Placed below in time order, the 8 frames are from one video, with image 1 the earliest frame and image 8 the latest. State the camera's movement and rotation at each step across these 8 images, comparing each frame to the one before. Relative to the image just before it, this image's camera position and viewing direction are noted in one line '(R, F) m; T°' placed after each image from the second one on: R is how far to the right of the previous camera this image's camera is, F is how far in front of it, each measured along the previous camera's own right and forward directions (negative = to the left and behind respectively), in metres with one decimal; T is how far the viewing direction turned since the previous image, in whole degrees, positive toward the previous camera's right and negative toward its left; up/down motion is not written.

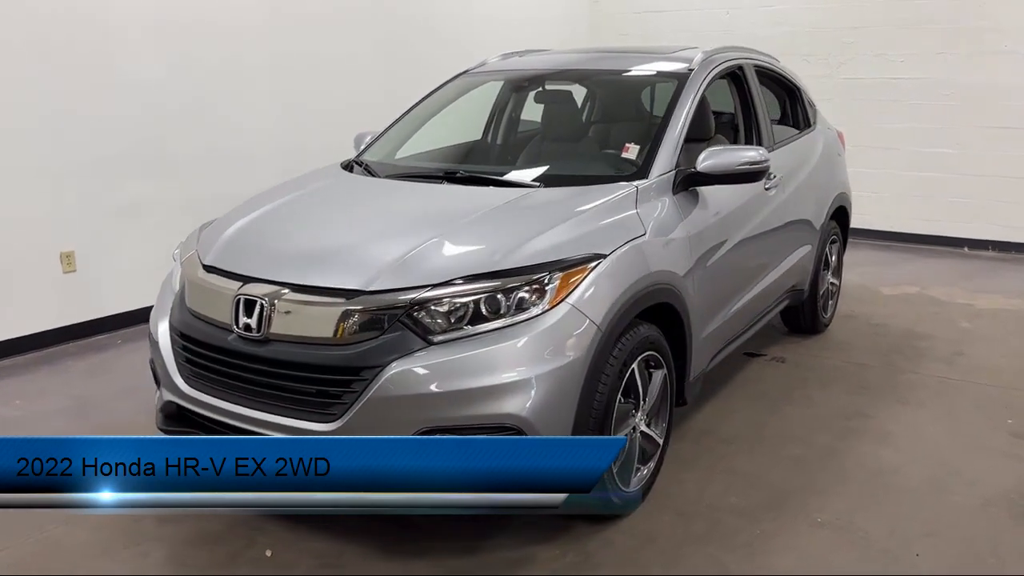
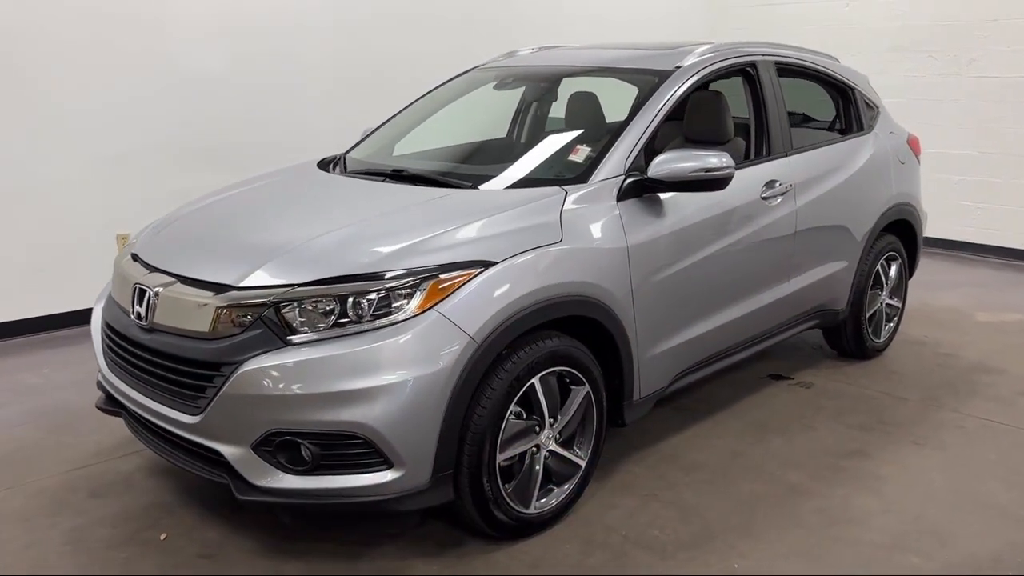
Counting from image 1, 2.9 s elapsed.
(+0.7, +0.2) m; -11°
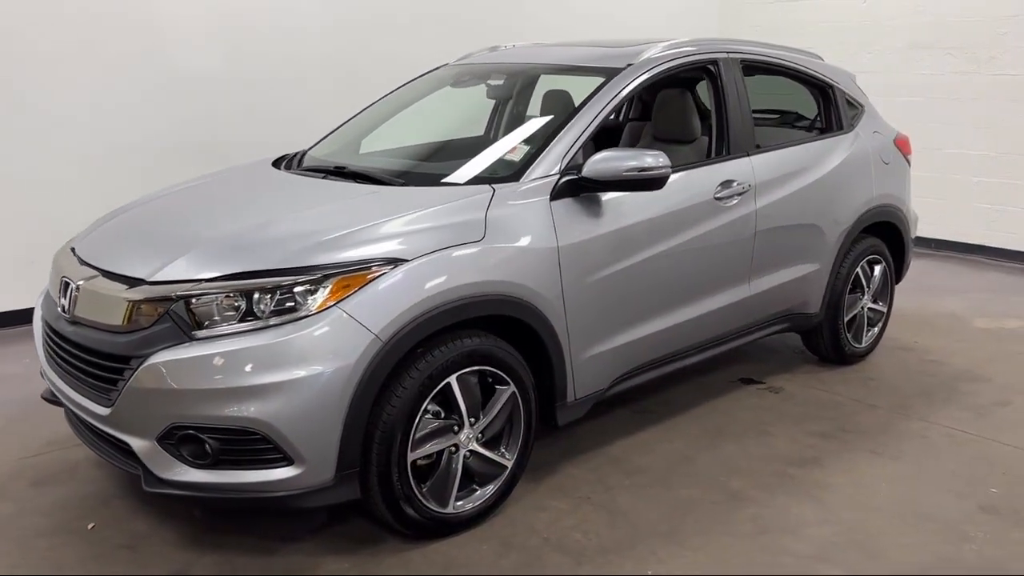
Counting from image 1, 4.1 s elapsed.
(+0.3, 0.0) m; -3°
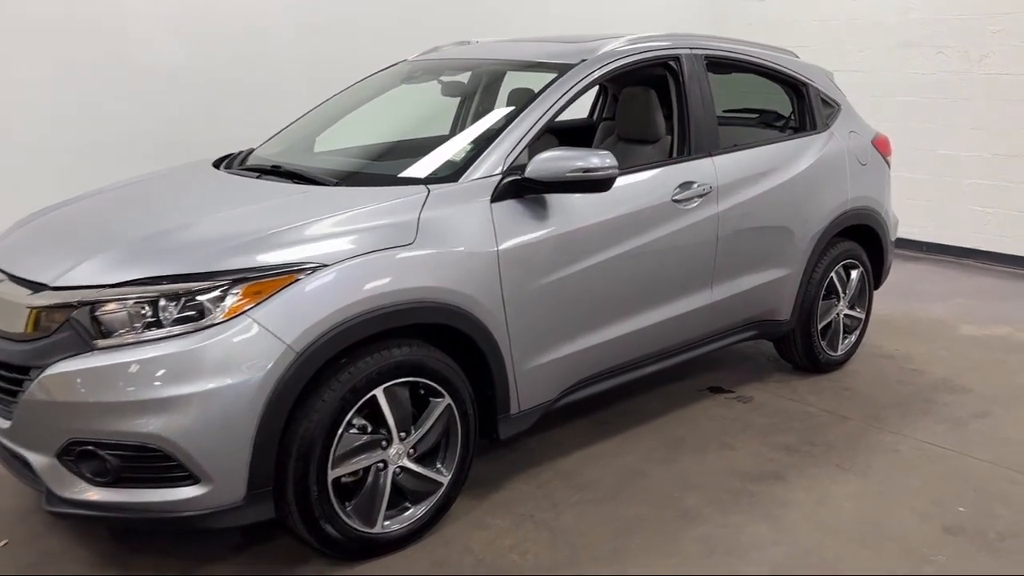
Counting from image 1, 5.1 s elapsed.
(+0.2, +0.1) m; 0°
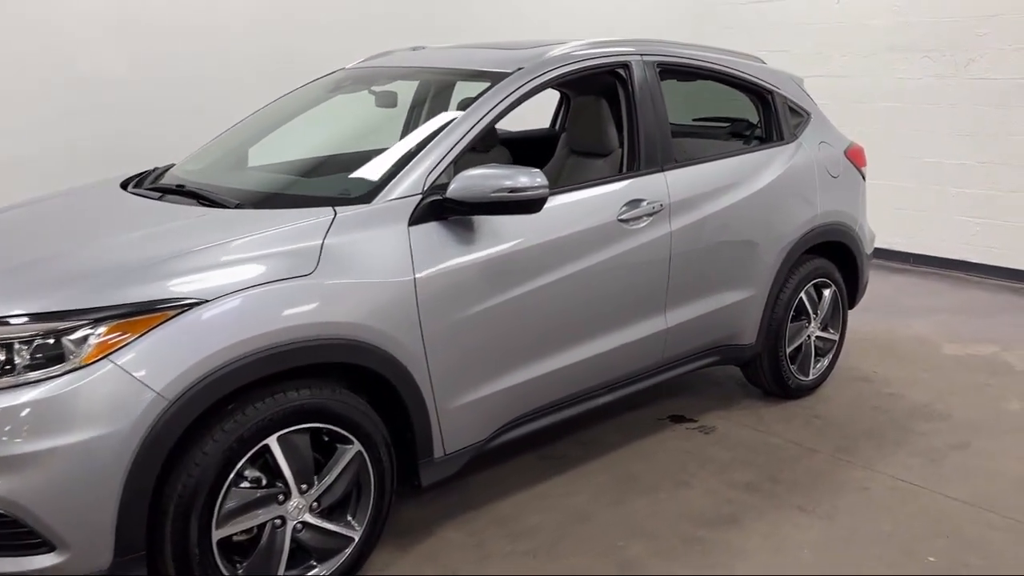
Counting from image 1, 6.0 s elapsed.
(+0.2, +0.2) m; 0°
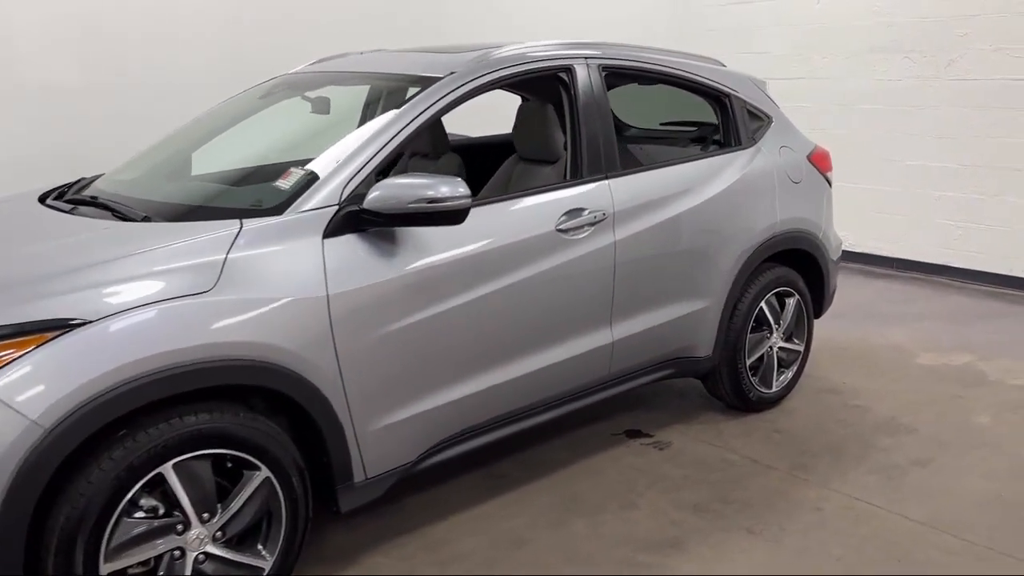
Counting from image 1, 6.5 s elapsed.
(+0.2, +0.1) m; 0°
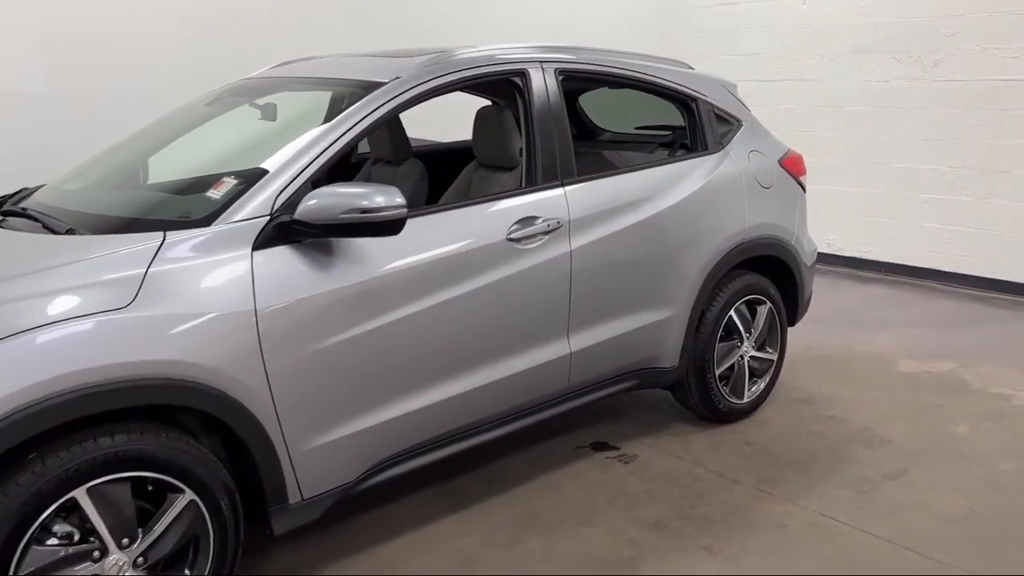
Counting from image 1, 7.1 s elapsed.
(+0.2, +0.1) m; 0°
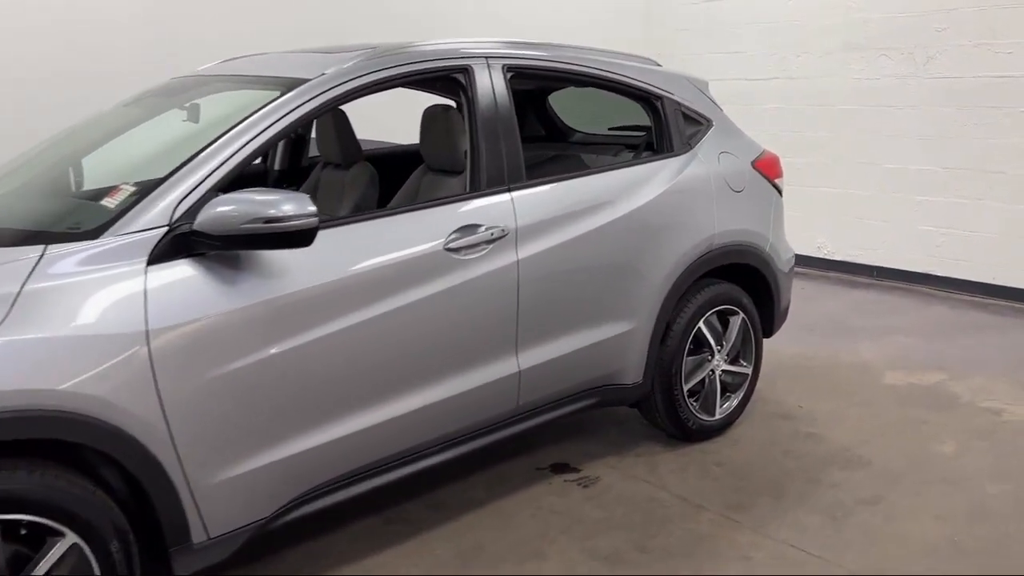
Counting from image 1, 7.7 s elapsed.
(+0.2, +0.2) m; 0°
